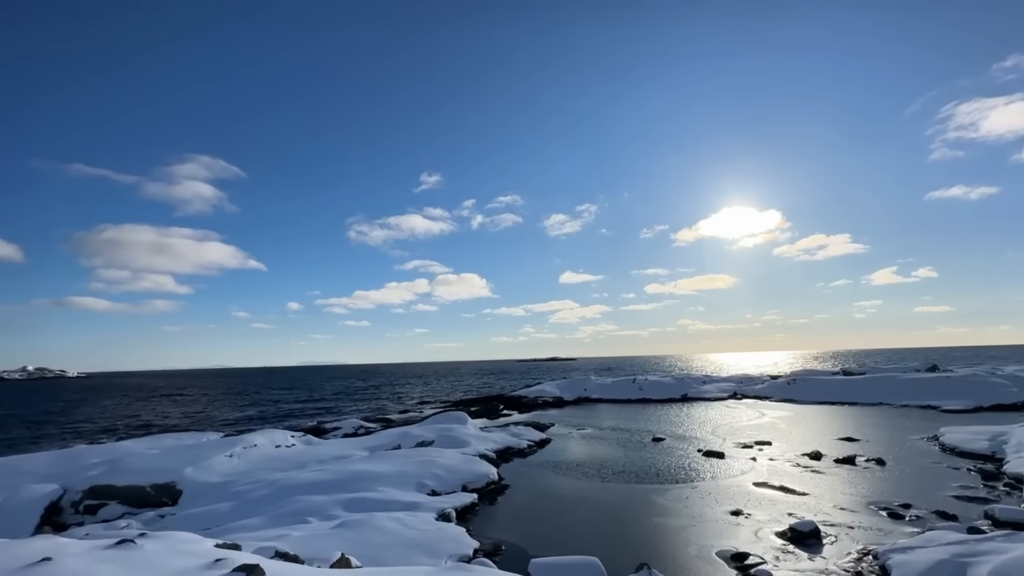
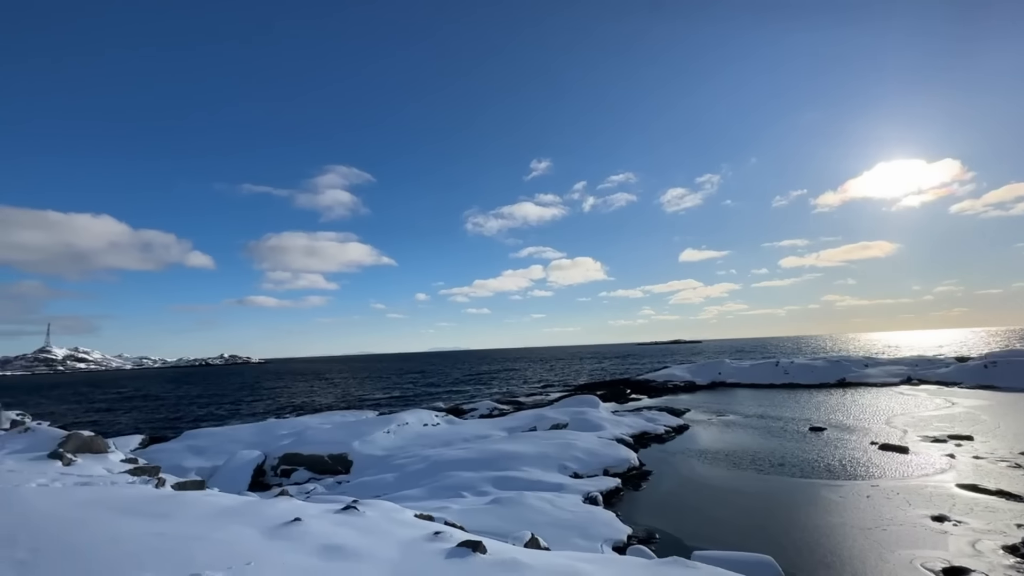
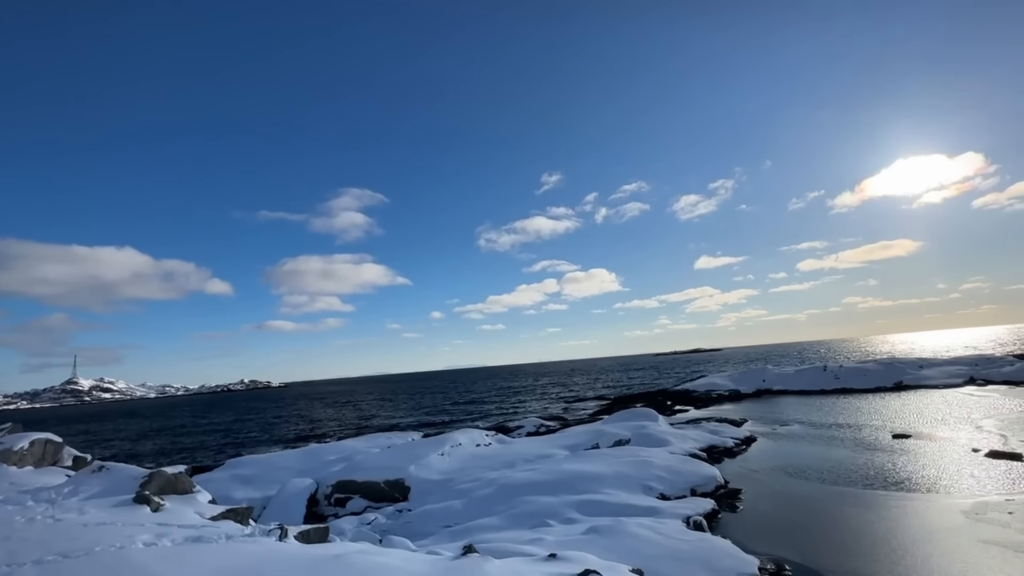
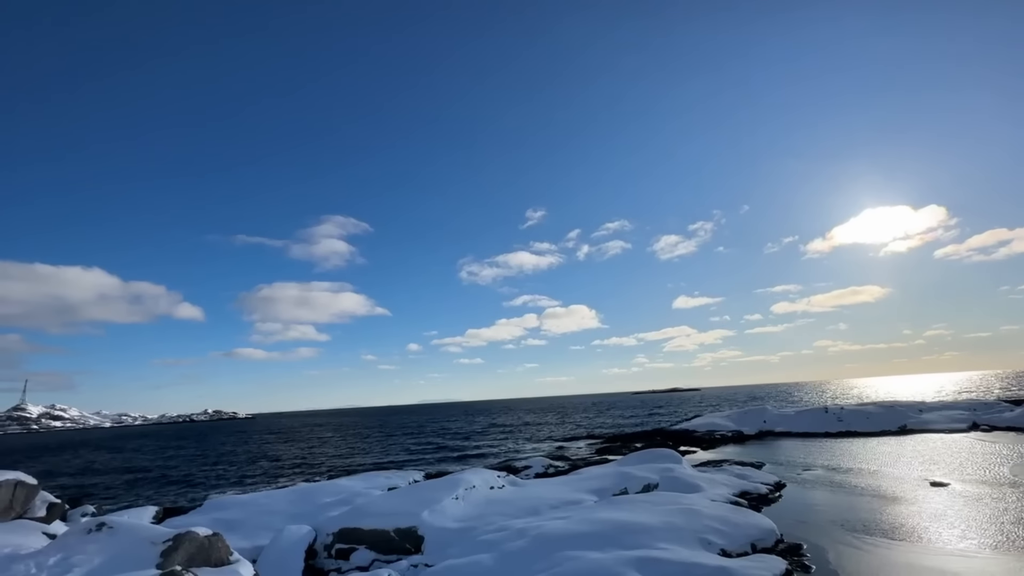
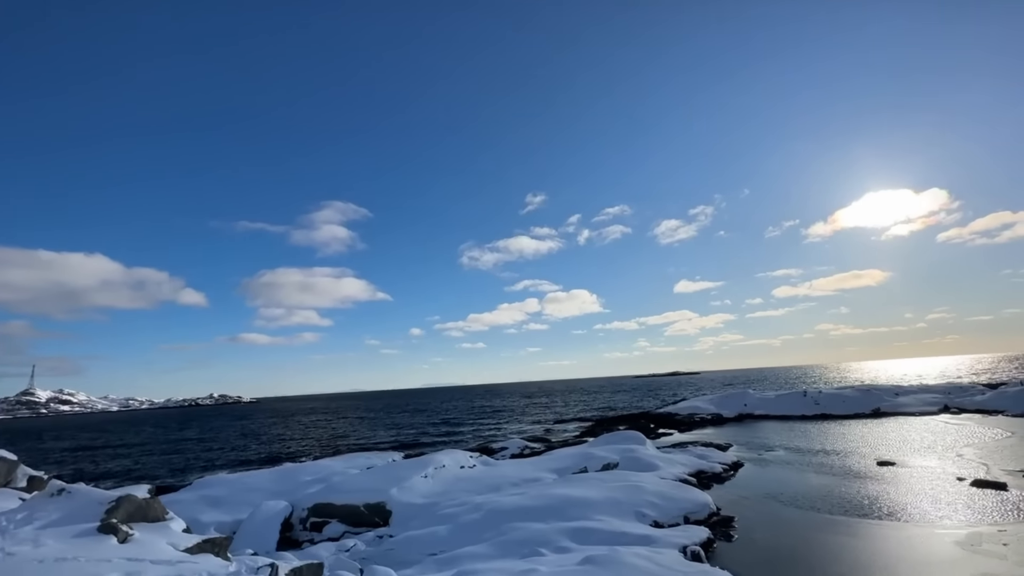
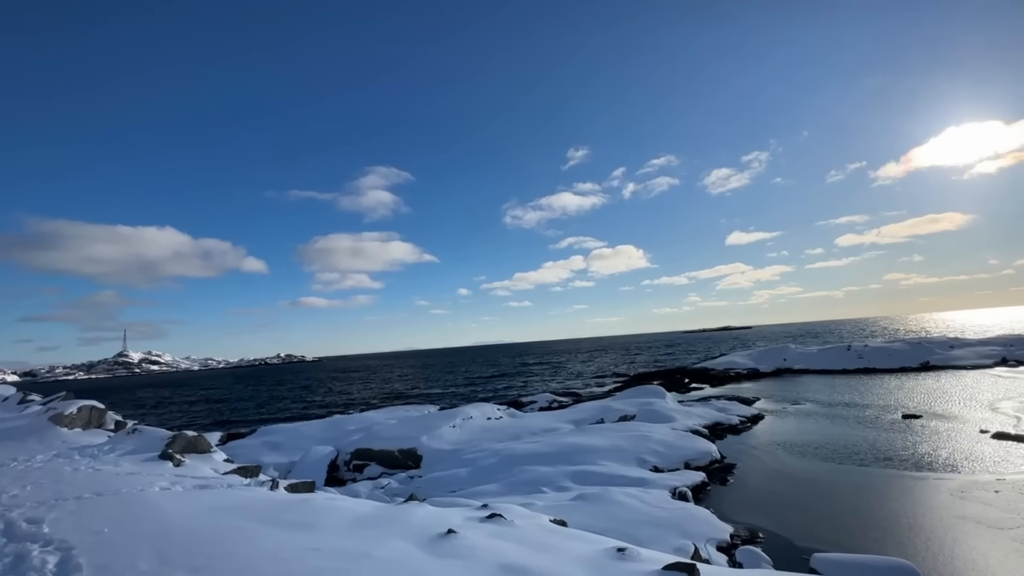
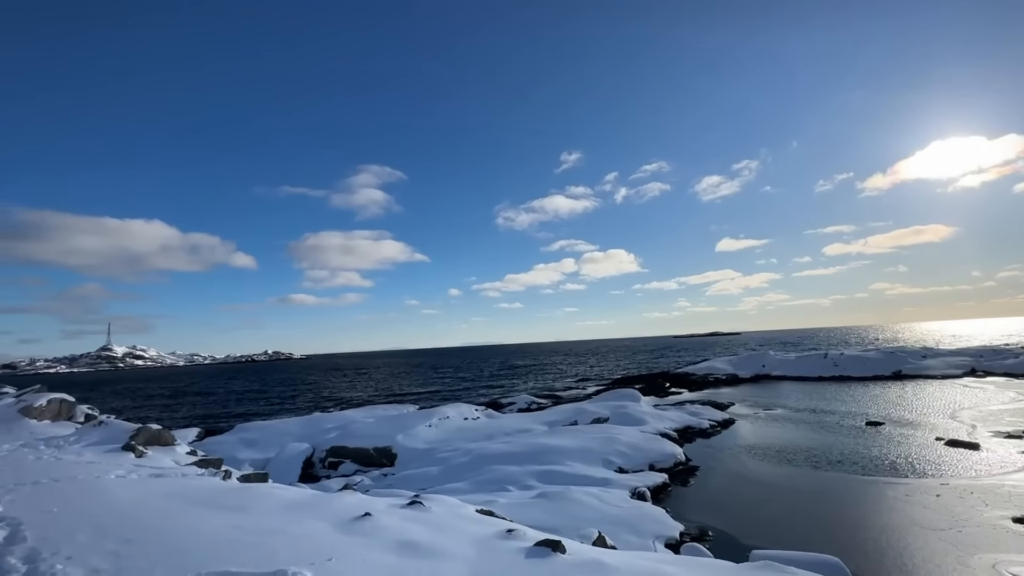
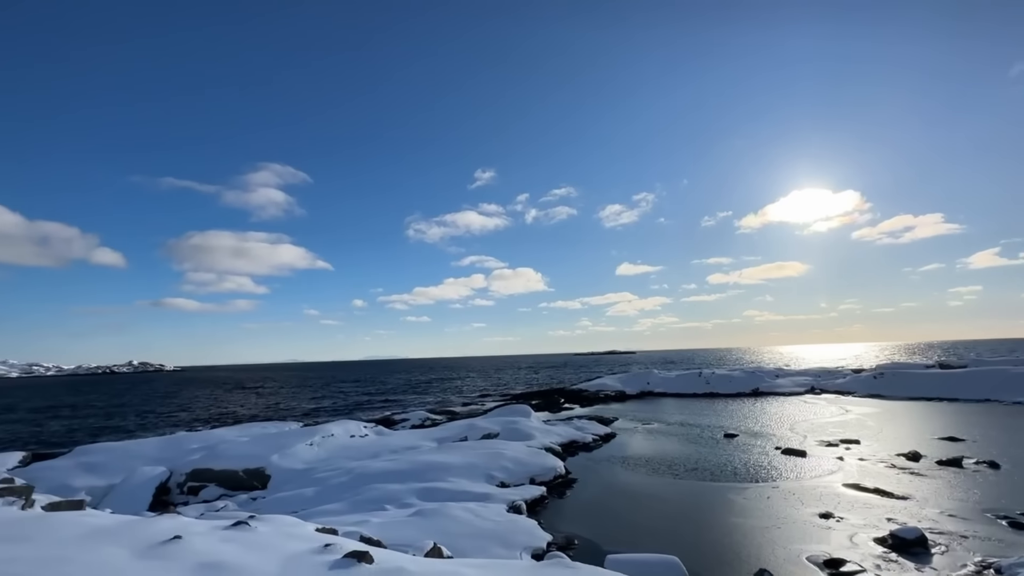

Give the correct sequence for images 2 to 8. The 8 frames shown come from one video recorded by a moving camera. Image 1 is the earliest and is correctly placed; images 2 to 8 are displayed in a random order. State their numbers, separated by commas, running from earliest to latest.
8, 2, 7, 6, 3, 5, 4
